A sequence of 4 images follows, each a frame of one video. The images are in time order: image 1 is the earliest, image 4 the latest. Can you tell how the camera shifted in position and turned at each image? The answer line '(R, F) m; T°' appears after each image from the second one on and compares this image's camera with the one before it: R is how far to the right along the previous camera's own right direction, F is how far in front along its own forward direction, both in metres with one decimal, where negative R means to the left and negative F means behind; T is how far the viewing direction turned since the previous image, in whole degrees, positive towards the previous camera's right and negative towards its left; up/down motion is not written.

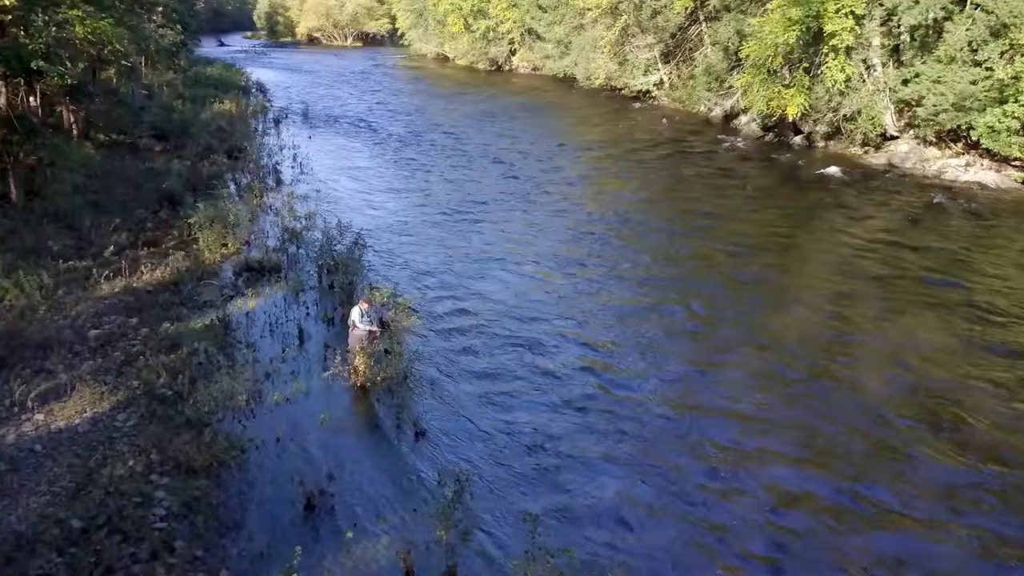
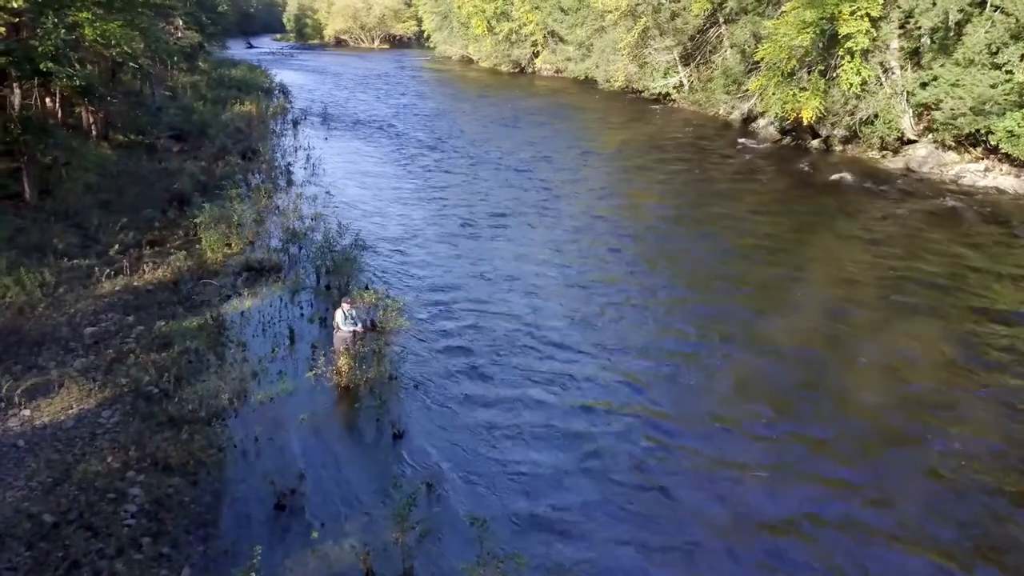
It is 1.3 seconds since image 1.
(+0.5, 0.0) m; -2°
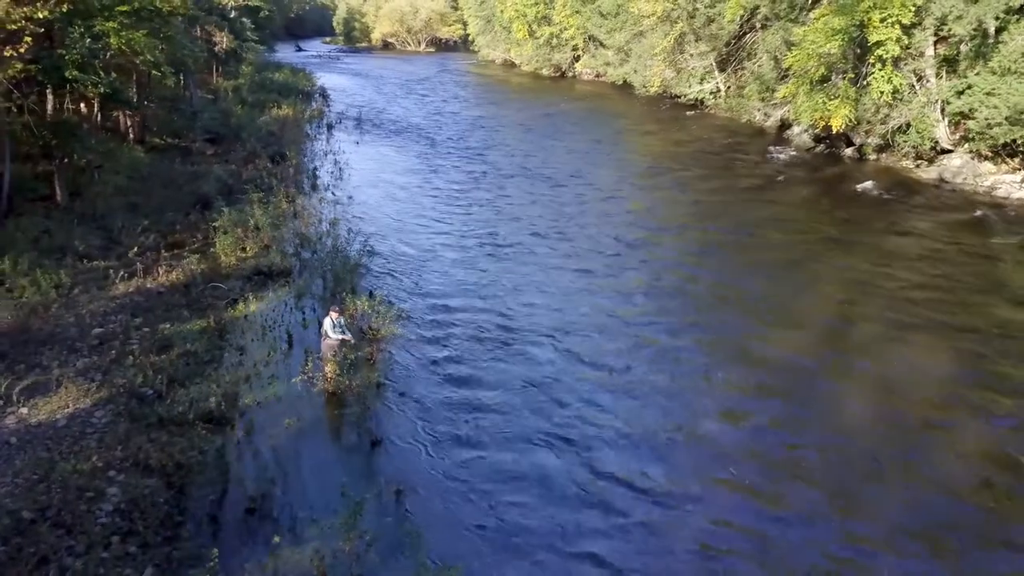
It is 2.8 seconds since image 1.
(+0.7, 0.0) m; -3°
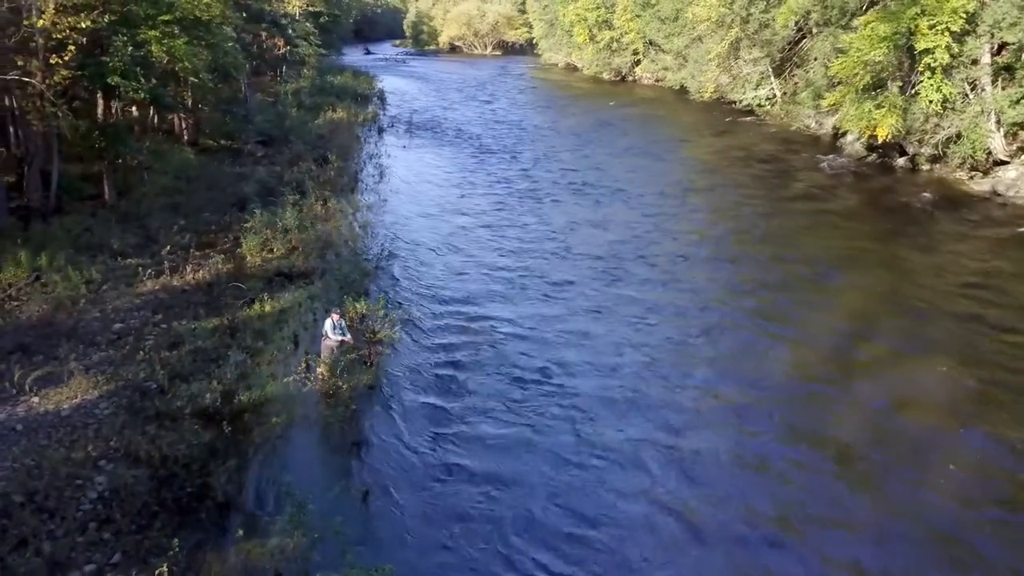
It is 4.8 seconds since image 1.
(+0.9, -0.1) m; -4°
